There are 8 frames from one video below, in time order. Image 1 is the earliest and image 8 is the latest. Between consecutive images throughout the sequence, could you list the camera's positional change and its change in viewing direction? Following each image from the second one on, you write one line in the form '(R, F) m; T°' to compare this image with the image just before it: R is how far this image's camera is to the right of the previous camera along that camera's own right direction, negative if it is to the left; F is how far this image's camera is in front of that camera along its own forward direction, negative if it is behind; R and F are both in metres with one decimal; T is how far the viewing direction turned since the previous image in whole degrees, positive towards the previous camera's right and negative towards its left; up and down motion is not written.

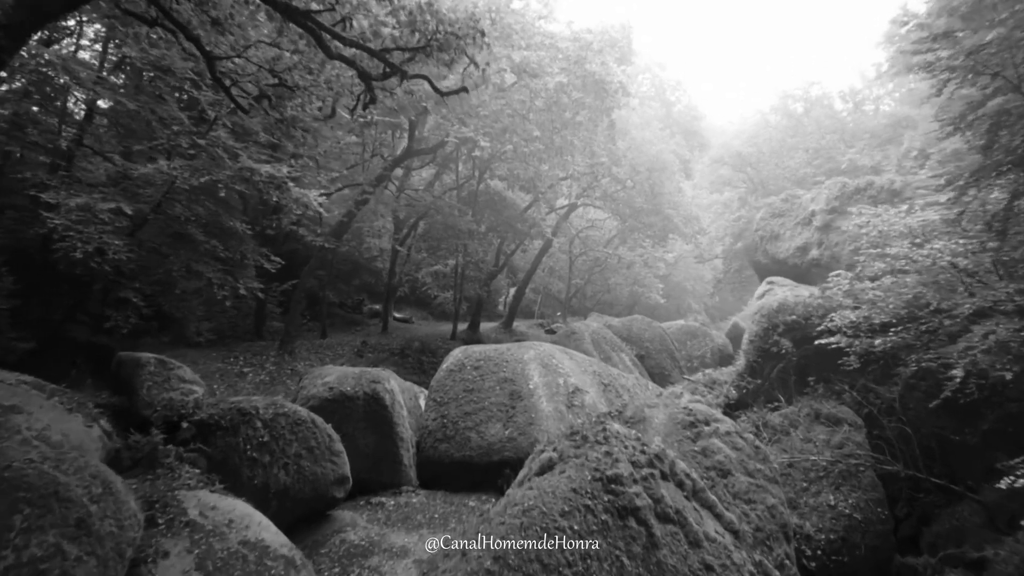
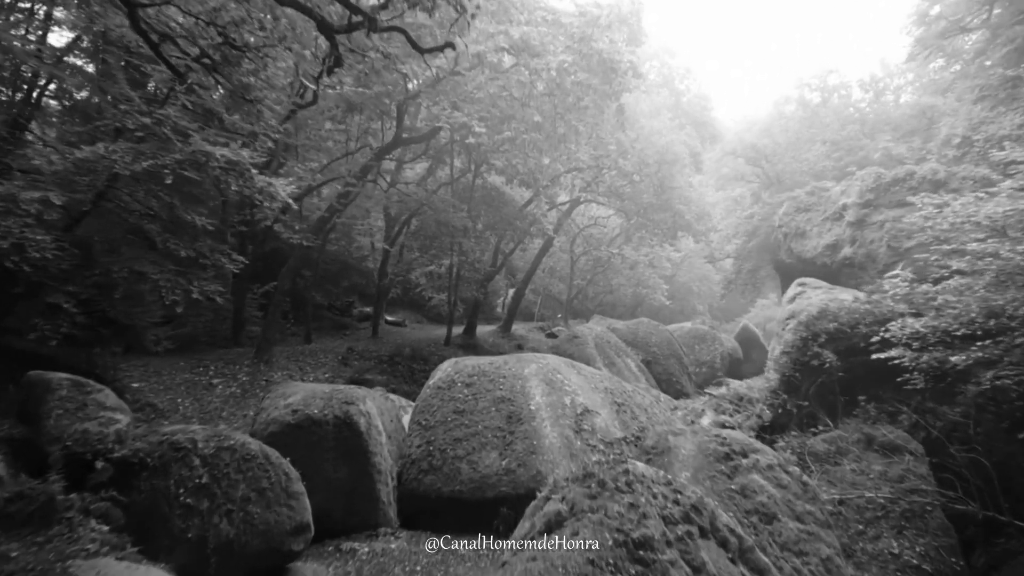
(0.0, +1.1) m; 0°
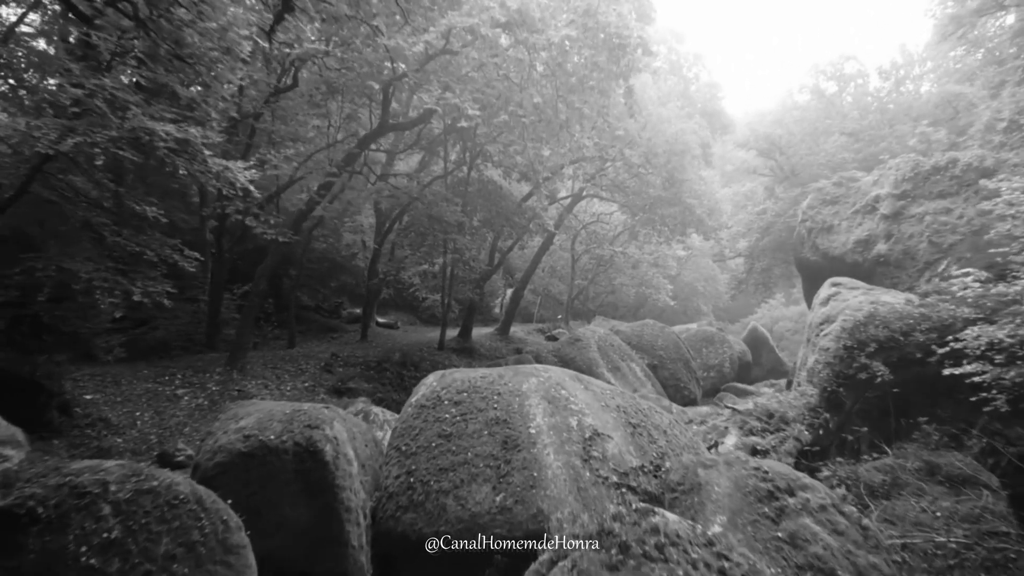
(0.0, +0.9) m; 0°
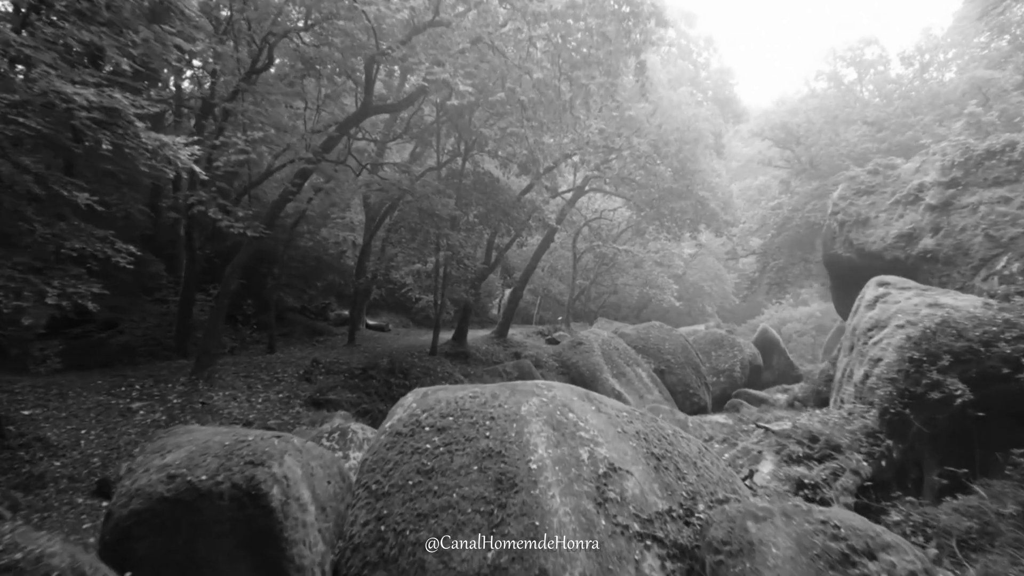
(0.0, +1.0) m; 0°
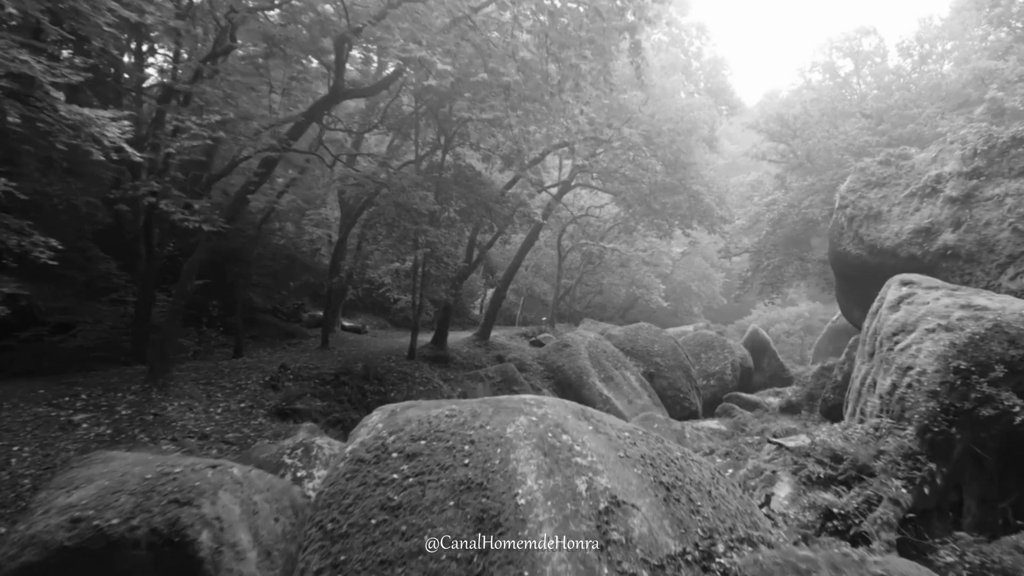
(0.0, +0.7) m; +1°
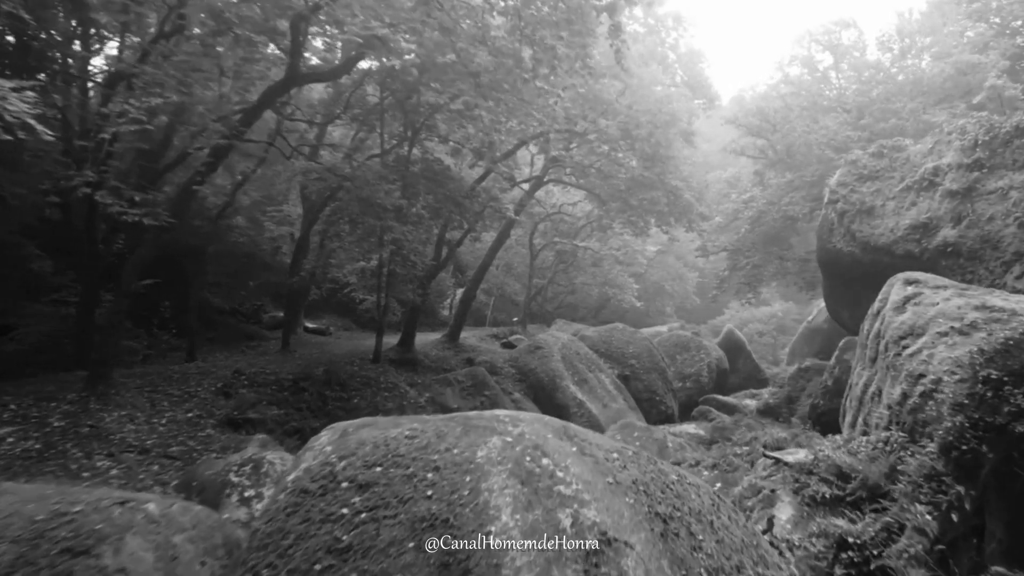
(0.0, +0.5) m; +2°
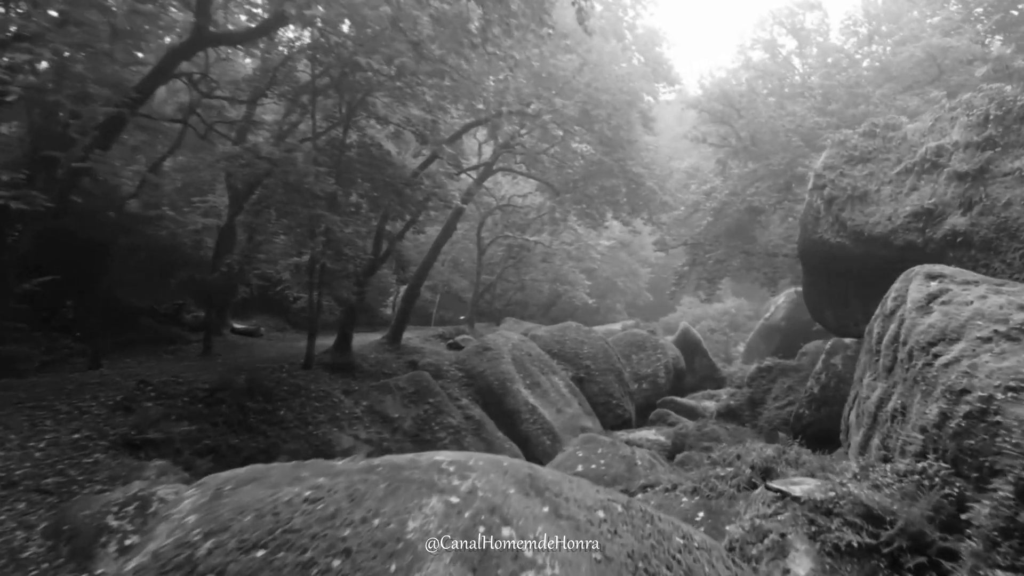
(0.0, +1.0) m; +4°
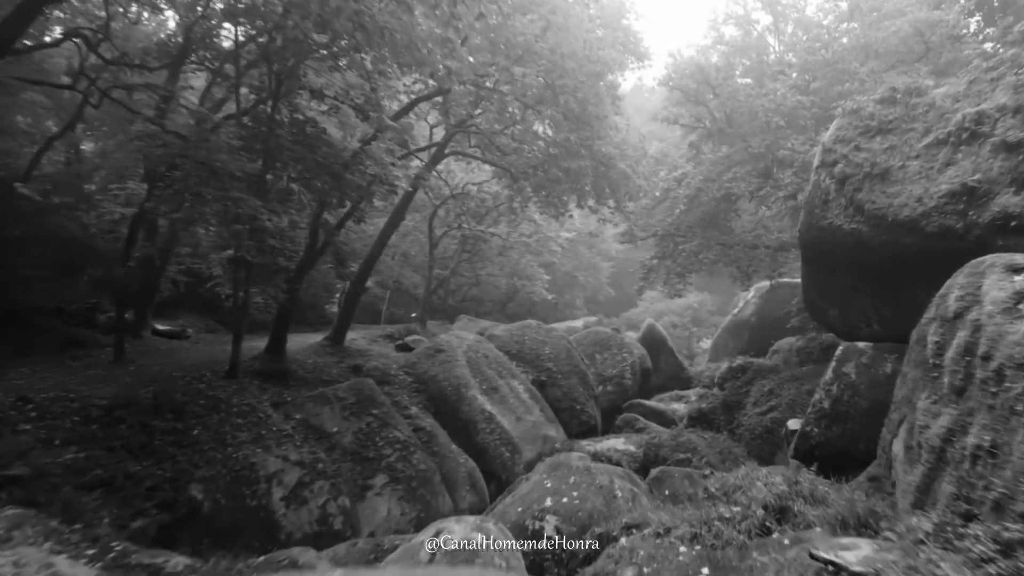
(0.0, +1.2) m; +3°
